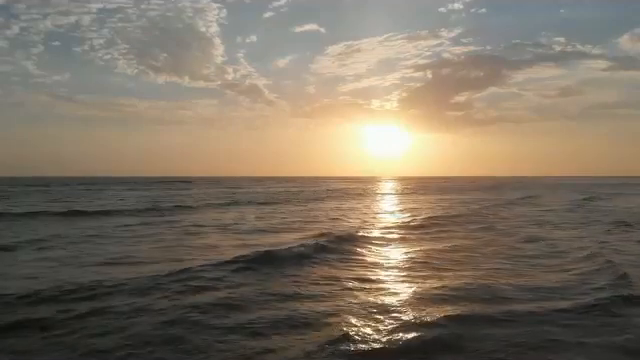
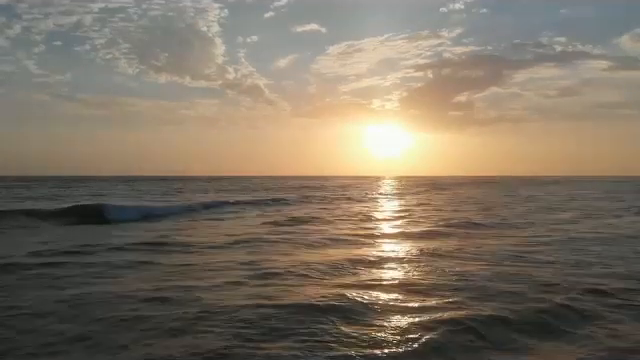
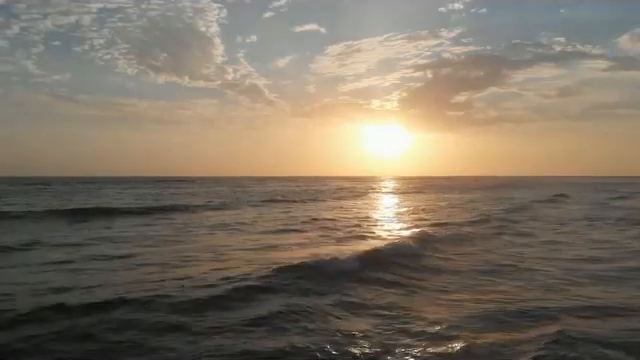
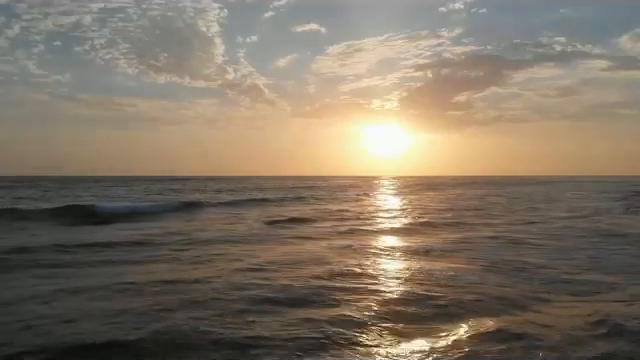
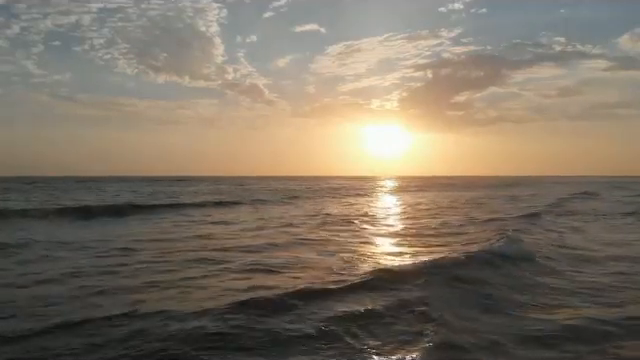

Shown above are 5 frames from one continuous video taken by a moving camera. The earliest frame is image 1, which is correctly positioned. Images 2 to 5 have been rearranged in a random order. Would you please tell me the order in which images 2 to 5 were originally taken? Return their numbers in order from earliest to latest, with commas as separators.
3, 5, 4, 2
